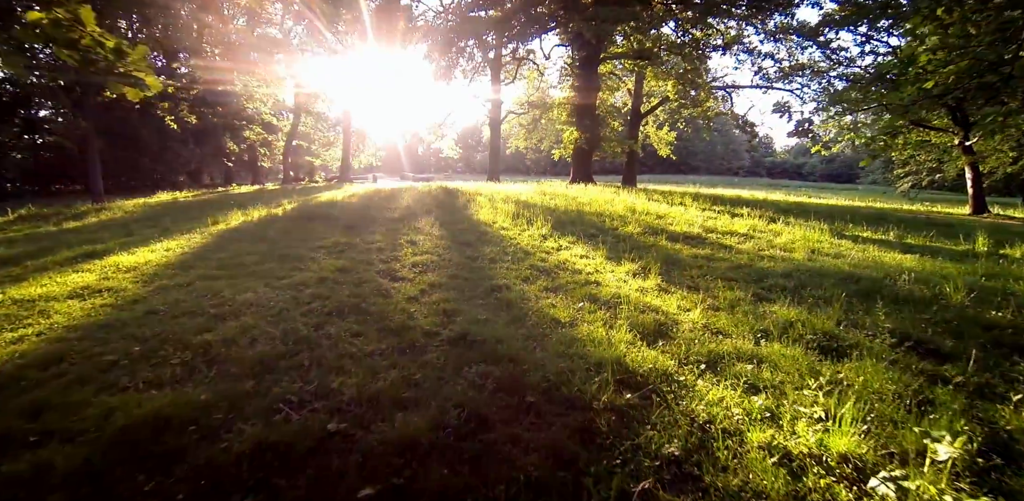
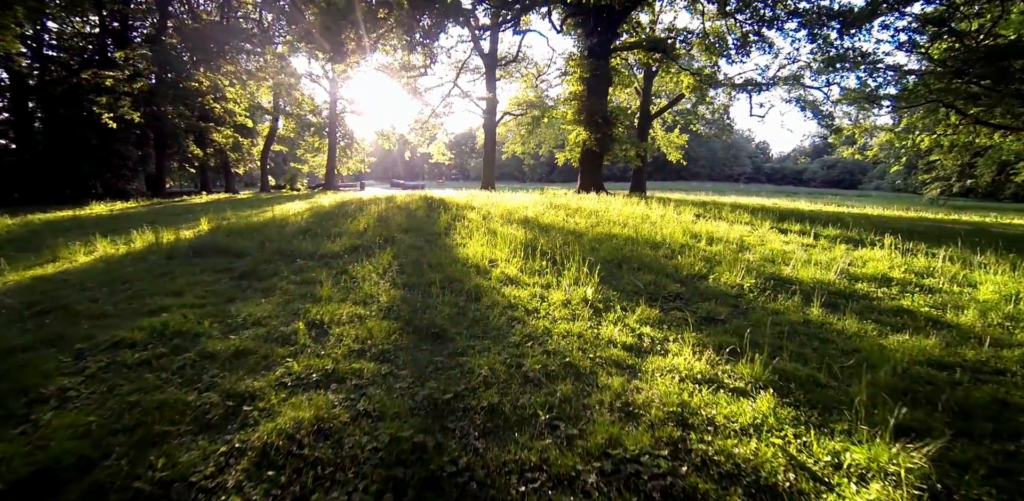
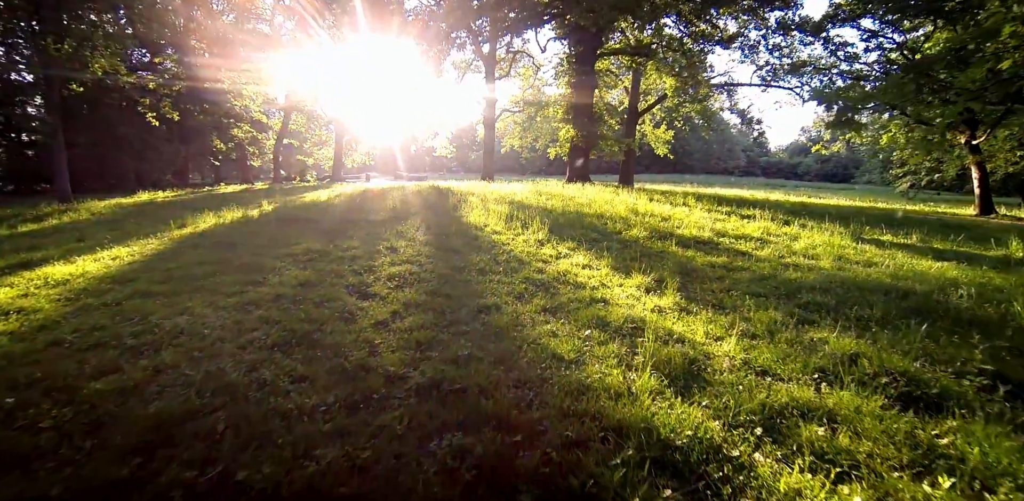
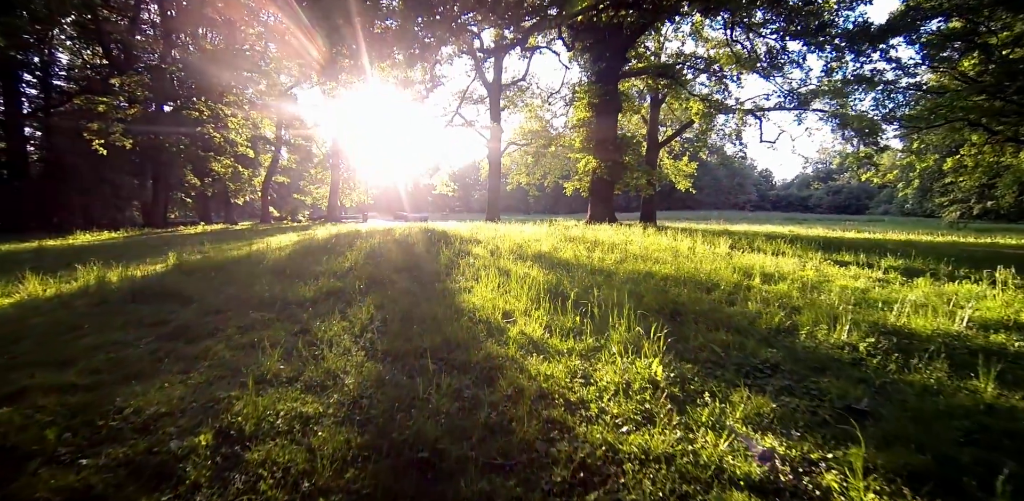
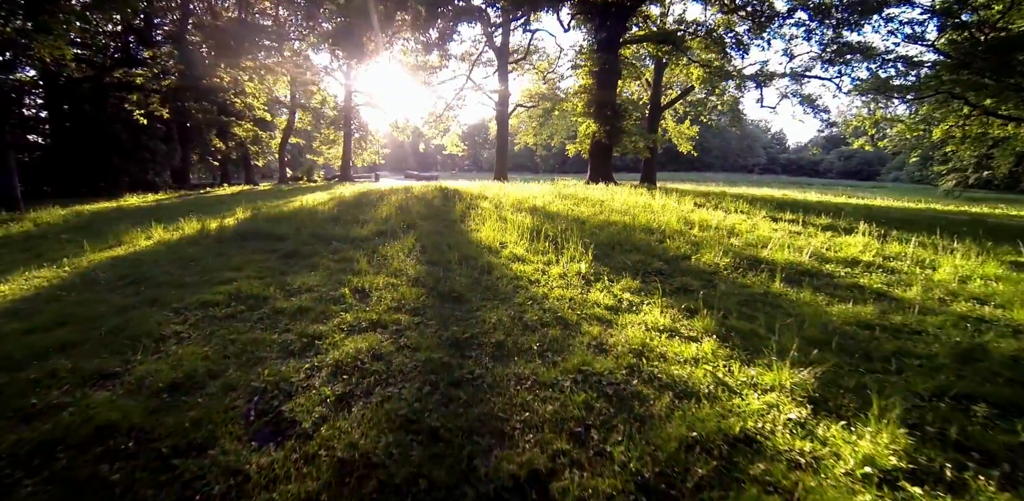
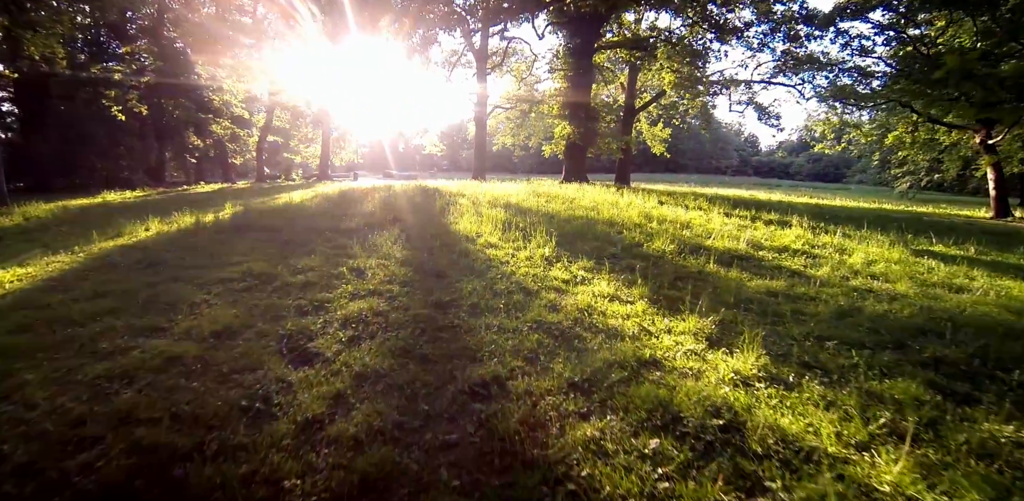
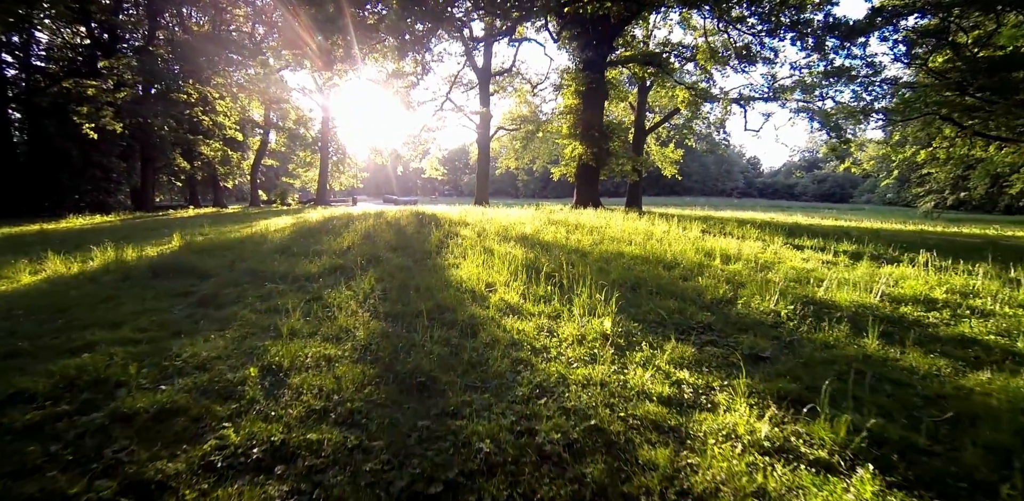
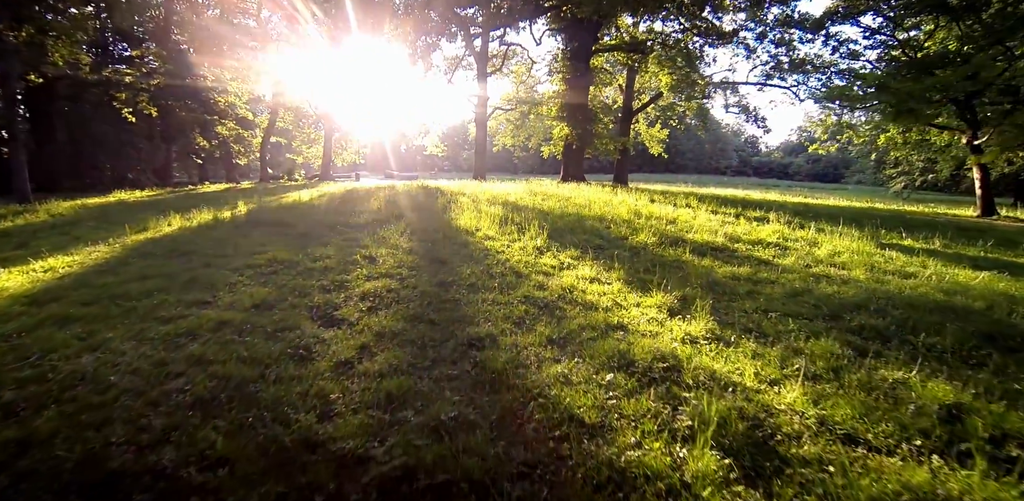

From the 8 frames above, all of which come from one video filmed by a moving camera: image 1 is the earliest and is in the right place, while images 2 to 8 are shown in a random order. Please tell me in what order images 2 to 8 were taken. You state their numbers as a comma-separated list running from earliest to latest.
3, 8, 6, 5, 2, 7, 4
